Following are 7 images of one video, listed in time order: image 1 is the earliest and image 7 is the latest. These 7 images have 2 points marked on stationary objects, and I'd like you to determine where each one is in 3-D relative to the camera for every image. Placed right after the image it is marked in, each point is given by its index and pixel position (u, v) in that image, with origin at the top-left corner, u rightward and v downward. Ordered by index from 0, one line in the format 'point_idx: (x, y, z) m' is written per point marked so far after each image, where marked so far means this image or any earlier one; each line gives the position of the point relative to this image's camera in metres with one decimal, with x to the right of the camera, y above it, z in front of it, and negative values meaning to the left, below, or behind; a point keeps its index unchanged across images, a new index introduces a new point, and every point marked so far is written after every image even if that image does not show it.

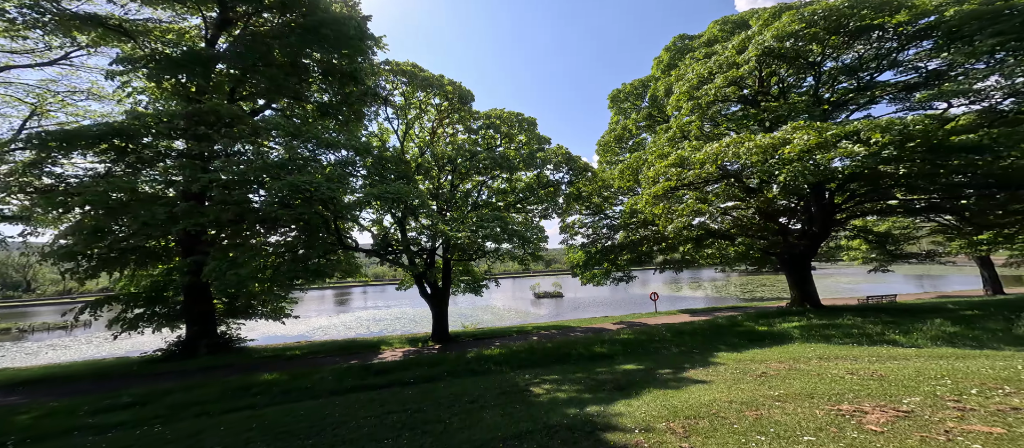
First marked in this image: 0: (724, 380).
0: (+2.4, -1.7, +4.0) m
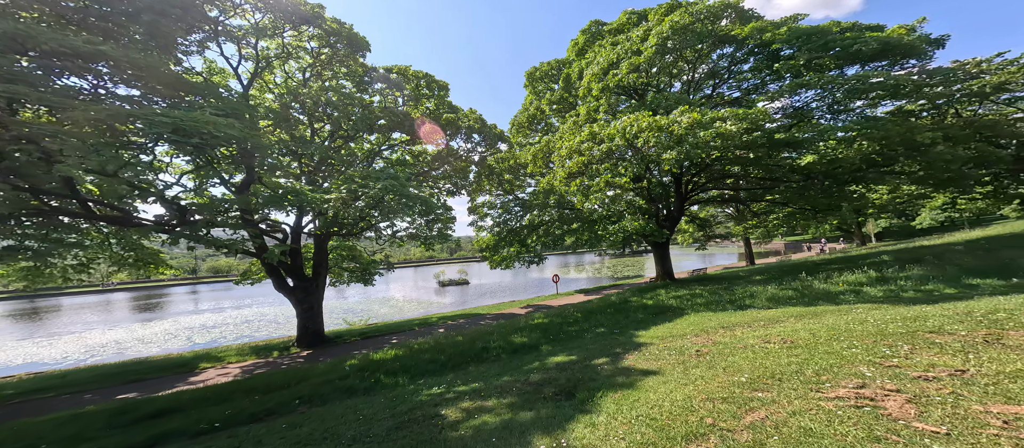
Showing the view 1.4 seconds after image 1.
0: (+1.5, -1.3, +3.5) m
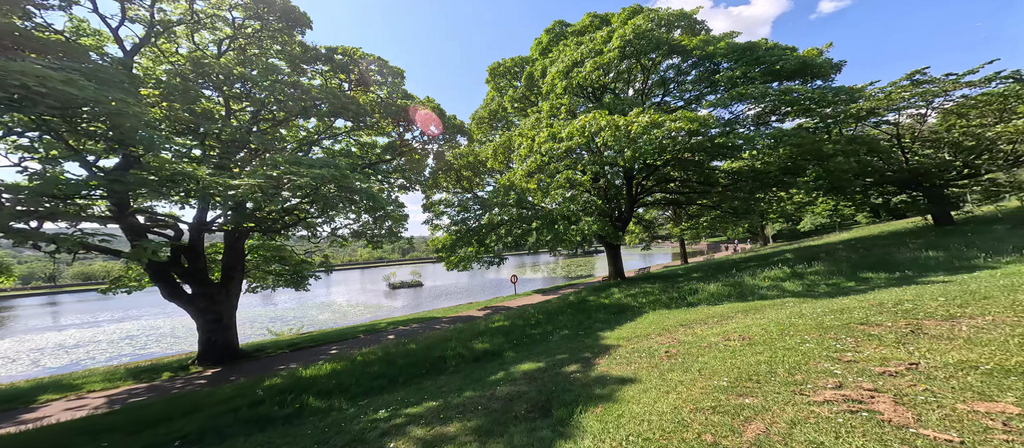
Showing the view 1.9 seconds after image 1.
0: (+1.2, -1.3, +3.4) m
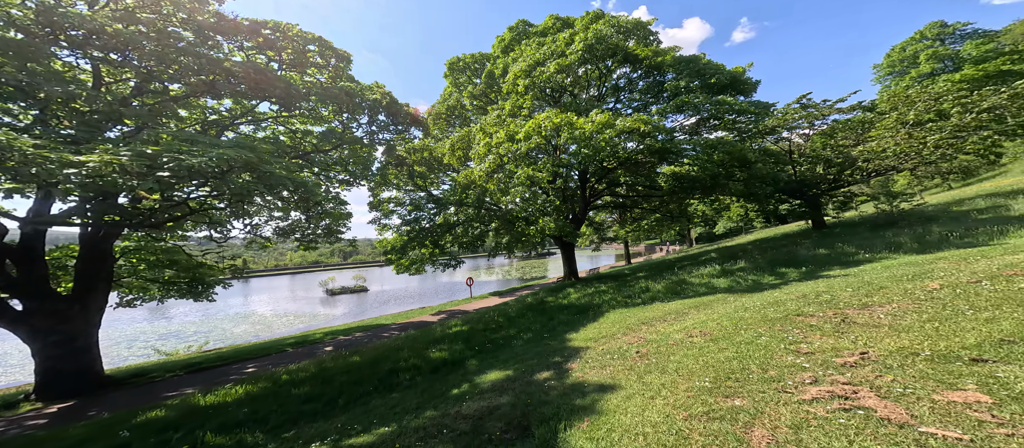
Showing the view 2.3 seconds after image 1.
0: (+1.0, -1.3, +3.3) m
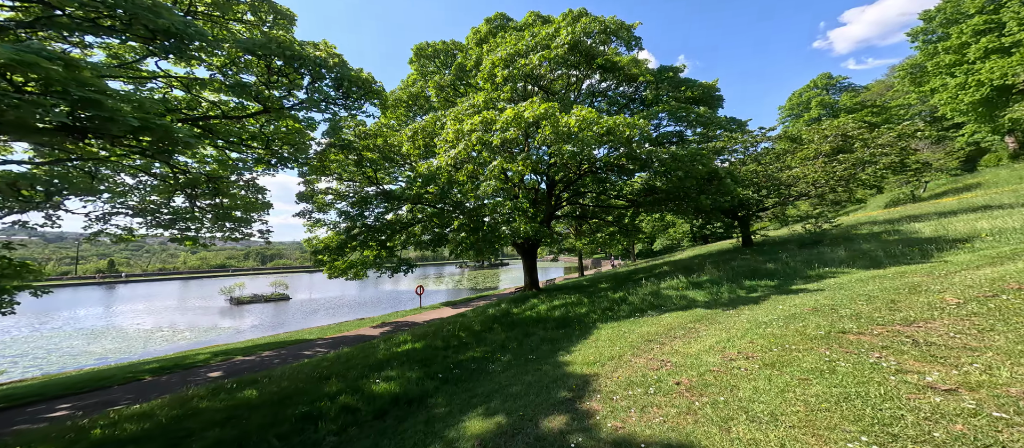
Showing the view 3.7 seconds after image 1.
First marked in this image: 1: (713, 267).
0: (+1.2, -1.2, +2.1) m
1: (+7.4, -1.5, +13.7) m
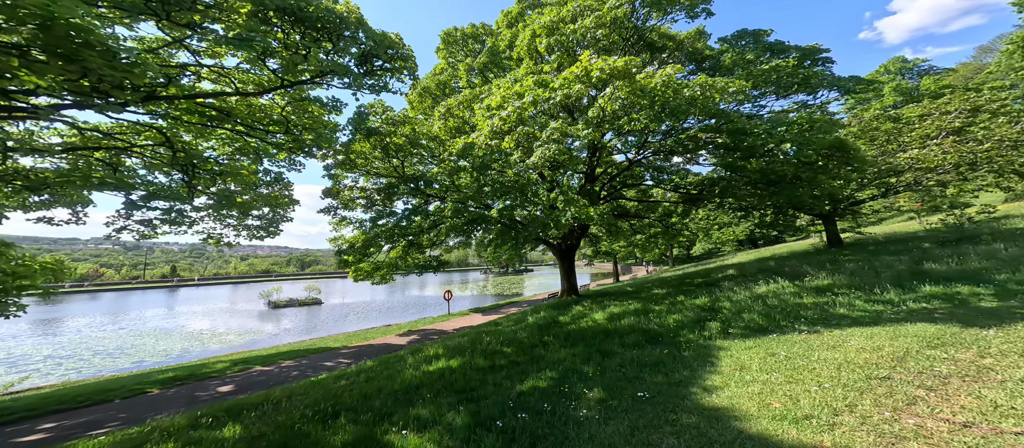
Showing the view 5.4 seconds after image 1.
0: (+1.9, -0.7, -0.2) m
1: (+9.0, -1.2, +10.8) m
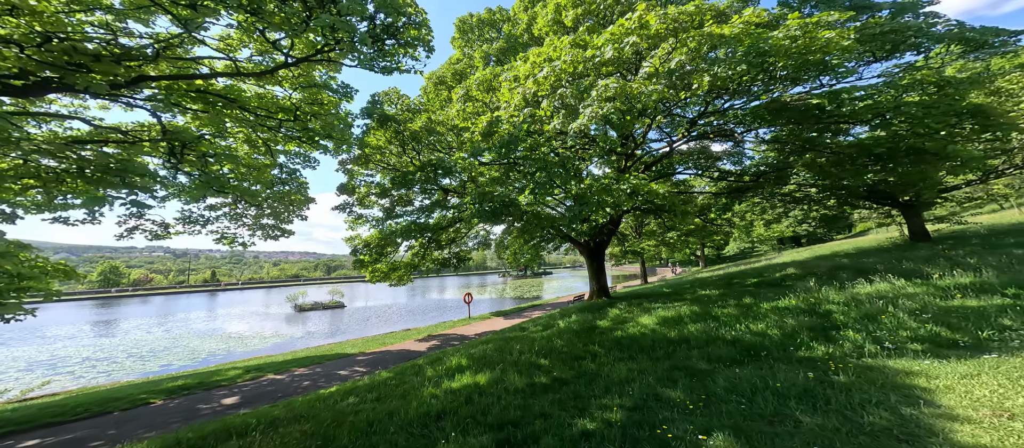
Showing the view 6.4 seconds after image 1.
0: (+2.3, -0.2, -2.0) m
1: (+9.9, -0.8, +8.7) m
